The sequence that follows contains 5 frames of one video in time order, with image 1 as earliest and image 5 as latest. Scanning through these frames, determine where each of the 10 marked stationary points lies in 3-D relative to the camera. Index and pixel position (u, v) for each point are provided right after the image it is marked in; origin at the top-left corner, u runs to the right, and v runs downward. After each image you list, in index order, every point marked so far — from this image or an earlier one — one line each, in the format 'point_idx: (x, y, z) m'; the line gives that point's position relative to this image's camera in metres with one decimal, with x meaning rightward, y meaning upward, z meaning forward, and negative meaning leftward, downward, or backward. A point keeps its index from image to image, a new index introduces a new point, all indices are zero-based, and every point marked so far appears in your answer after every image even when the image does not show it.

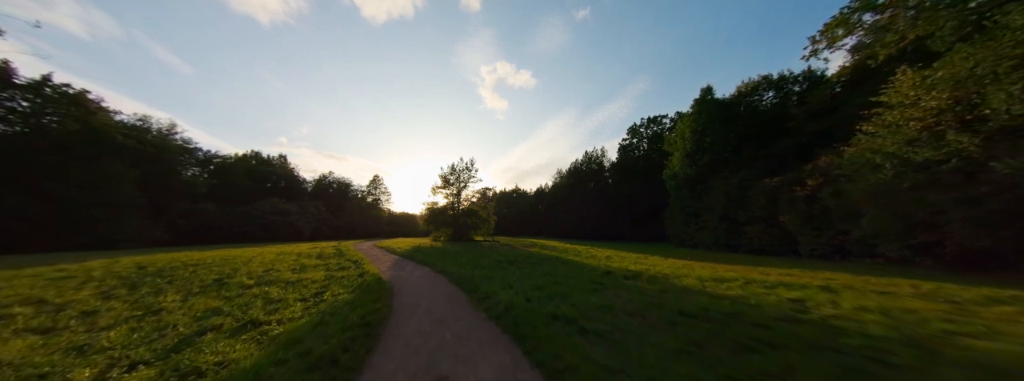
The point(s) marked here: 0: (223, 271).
0: (-12.9, -3.6, +11.1) m
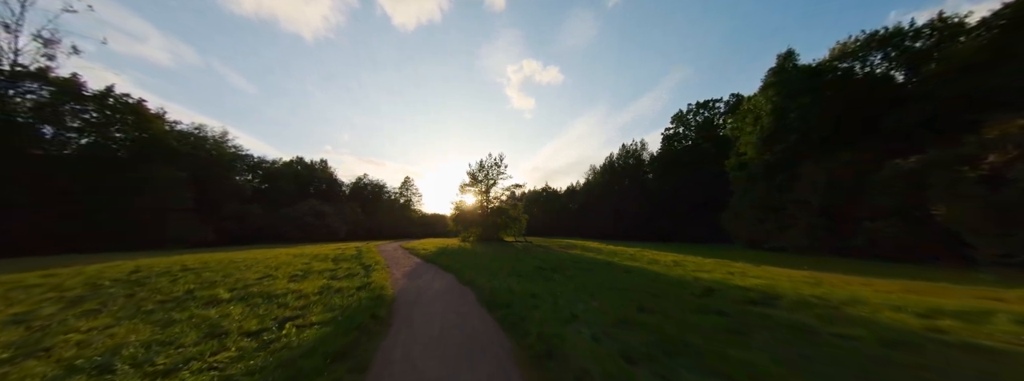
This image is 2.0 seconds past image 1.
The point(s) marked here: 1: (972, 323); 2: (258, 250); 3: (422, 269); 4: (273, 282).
0: (-11.2, -3.3, +9.2) m
1: (+9.2, -2.7, +5.0) m
2: (-19.7, -4.7, +19.2) m
3: (-4.6, -4.0, +12.6) m
4: (-8.8, -3.3, +9.0) m
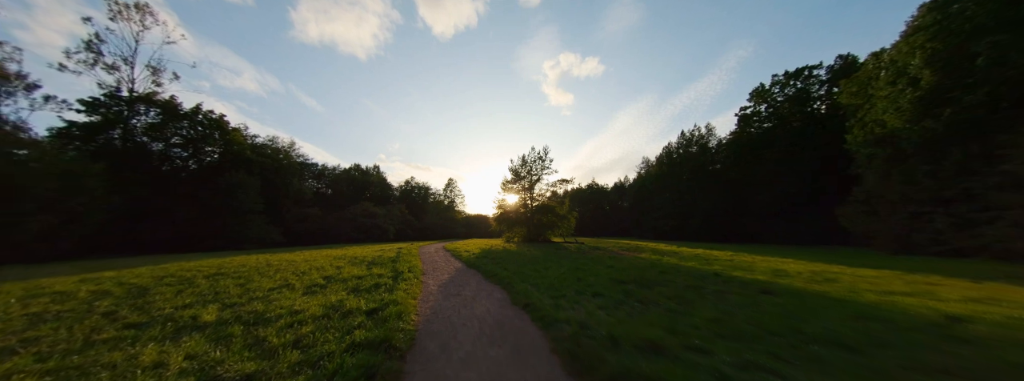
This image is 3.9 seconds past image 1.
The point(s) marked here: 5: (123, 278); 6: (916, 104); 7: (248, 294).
0: (-9.0, -3.0, +7.8) m
1: (+10.3, -1.8, +0.3) m
2: (-15.9, -4.7, +19.0) m
3: (-2.0, -3.5, +10.1) m
4: (-6.7, -3.0, +7.2) m
5: (-14.2, -3.2, +8.8) m
6: (+33.2, +7.0, +19.9) m
7: (-7.7, -3.0, +7.1) m
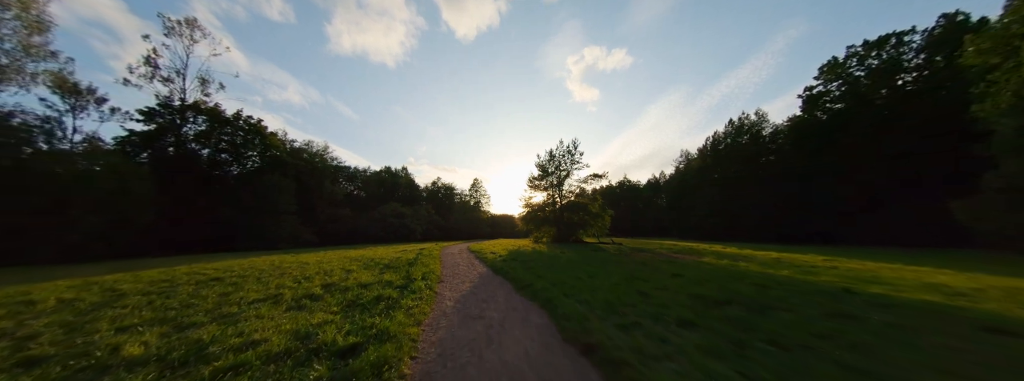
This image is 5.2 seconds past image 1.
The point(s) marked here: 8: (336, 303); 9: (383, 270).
0: (-8.0, -2.8, +6.4) m
1: (+10.5, -1.2, -2.9) m
2: (-13.6, -4.5, +18.3) m
3: (-0.8, -3.2, +8.0) m
4: (-5.8, -2.7, +5.6) m
5: (-13.0, -3.0, +8.0) m
6: (+35.0, +8.0, +14.2) m
7: (-6.7, -2.7, +5.7) m
8: (-4.5, -2.8, +6.3) m
9: (-5.6, -3.4, +10.6) m
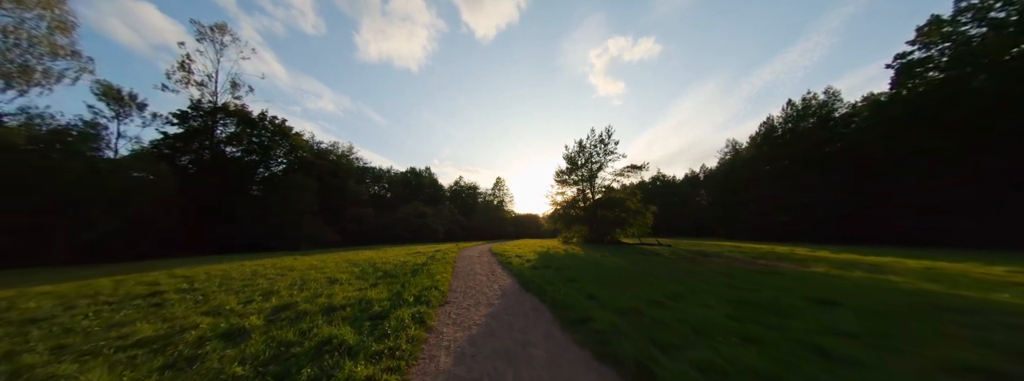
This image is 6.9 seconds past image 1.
0: (-7.3, -2.3, +4.2) m
1: (+10.2, -0.5, -6.9) m
2: (-11.7, -4.2, +16.5) m
3: (+0.1, -2.6, +5.1) m
4: (-5.1, -2.3, +3.2) m
5: (-12.1, -2.7, +6.2) m
6: (+36.1, +9.2, +7.9) m
7: (-6.1, -2.3, +3.3) m
8: (-3.8, -2.4, +3.7) m
9: (-4.5, -3.0, +8.1) m
